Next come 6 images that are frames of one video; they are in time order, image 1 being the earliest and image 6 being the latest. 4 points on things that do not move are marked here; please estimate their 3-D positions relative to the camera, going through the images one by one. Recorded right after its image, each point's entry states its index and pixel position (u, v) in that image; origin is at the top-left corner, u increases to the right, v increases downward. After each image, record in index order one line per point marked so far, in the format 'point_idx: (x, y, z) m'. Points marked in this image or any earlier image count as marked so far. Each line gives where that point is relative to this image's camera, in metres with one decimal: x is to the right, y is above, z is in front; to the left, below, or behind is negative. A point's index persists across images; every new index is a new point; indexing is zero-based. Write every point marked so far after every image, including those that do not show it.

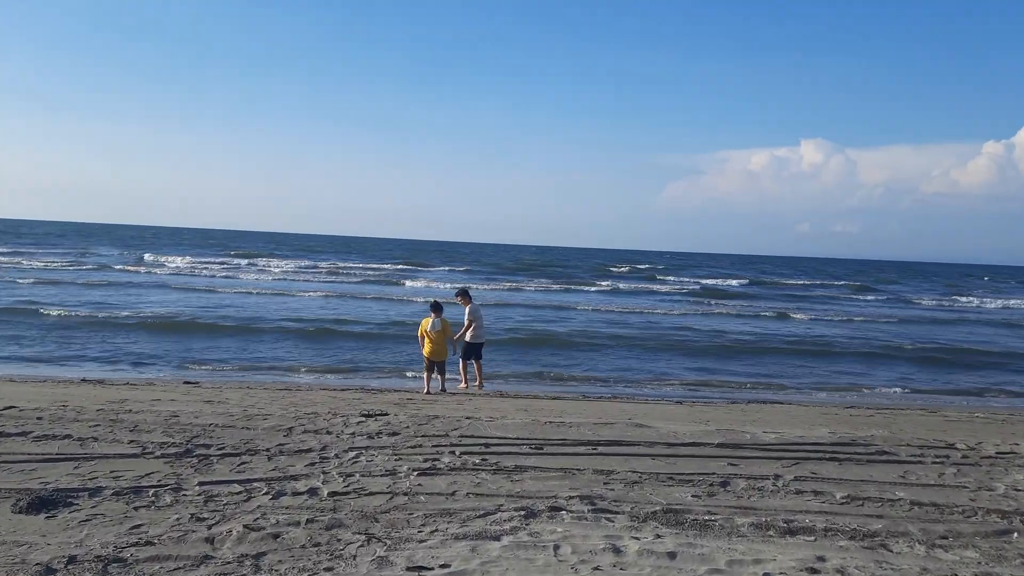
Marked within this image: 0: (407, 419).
0: (-0.8, -1.0, +6.4) m
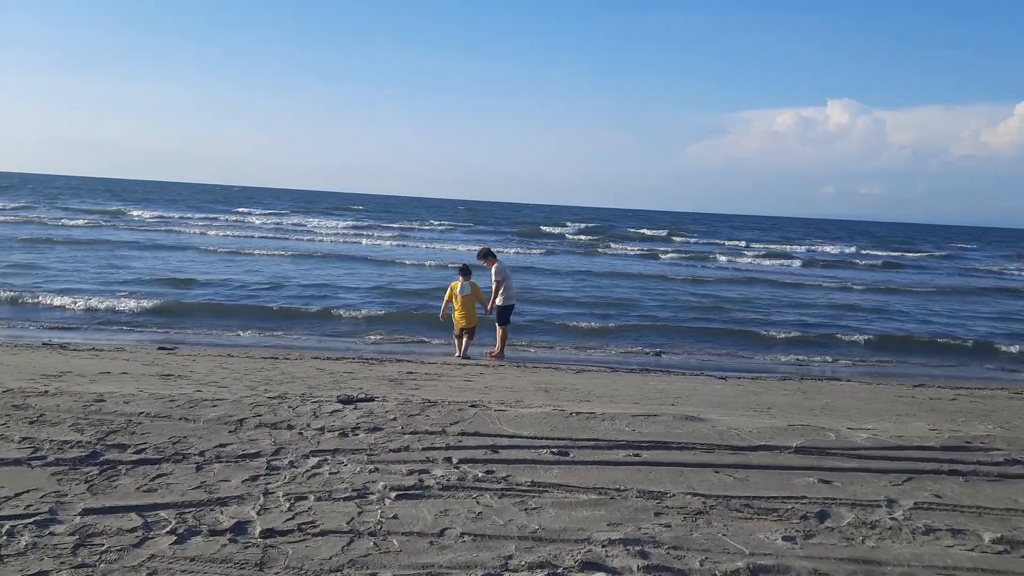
0: (-0.7, -0.7, +5.0) m
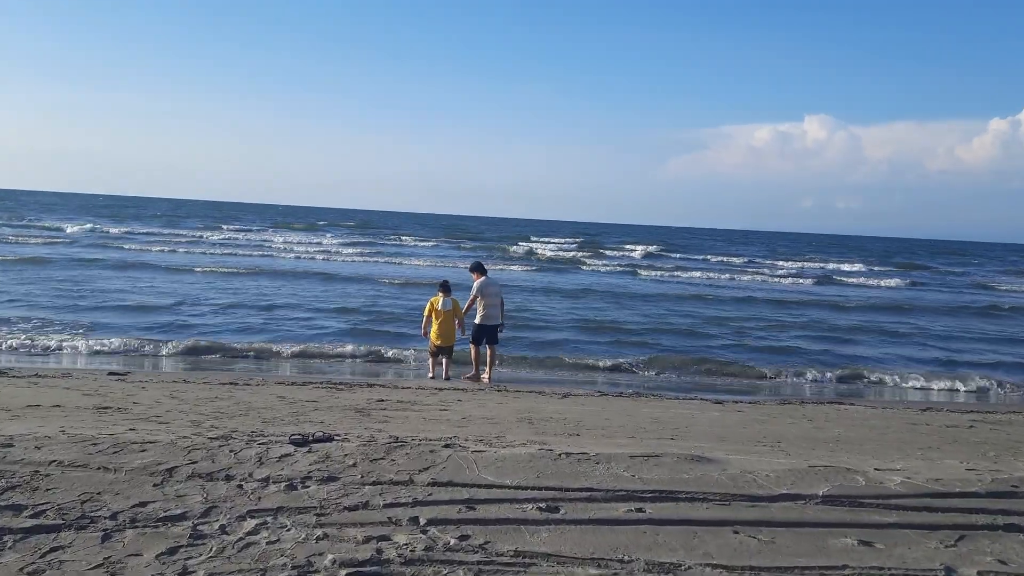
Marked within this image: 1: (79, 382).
0: (-0.8, -0.8, +4.3) m
1: (-3.9, -0.8, +7.8) m
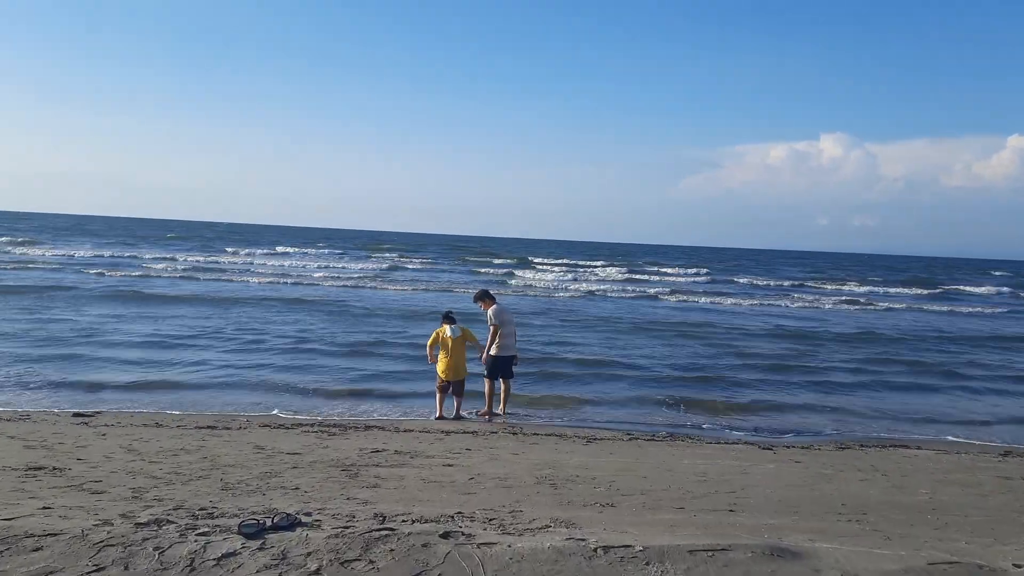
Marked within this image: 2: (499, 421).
0: (-0.7, -1.0, +3.3) m
1: (-3.7, -1.1, +6.7) m
2: (-0.1, -1.2, +7.8) m
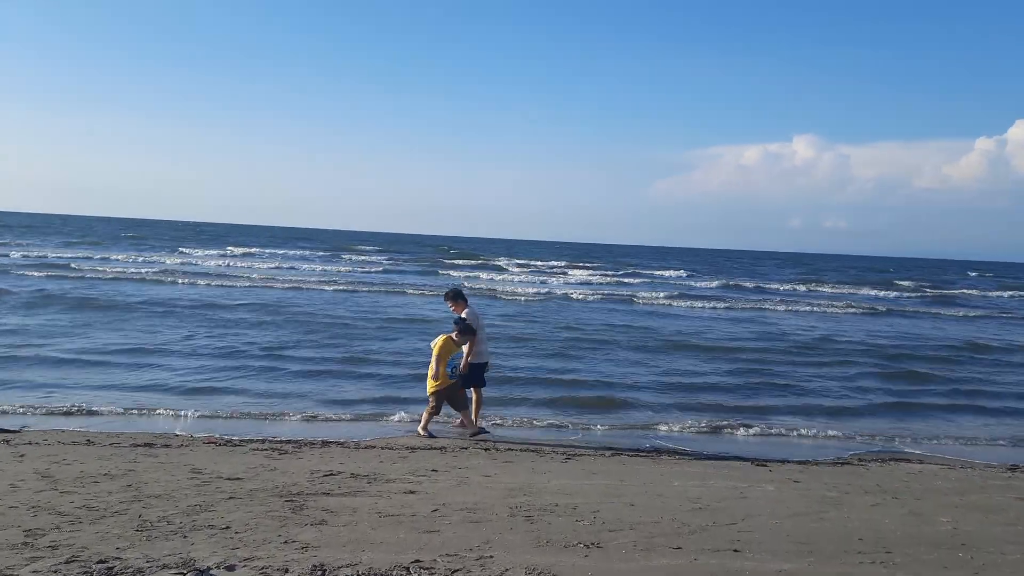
0: (-0.8, -1.0, +2.6) m
1: (-4.0, -1.1, +6.0) m
2: (-0.3, -1.2, +7.1) m
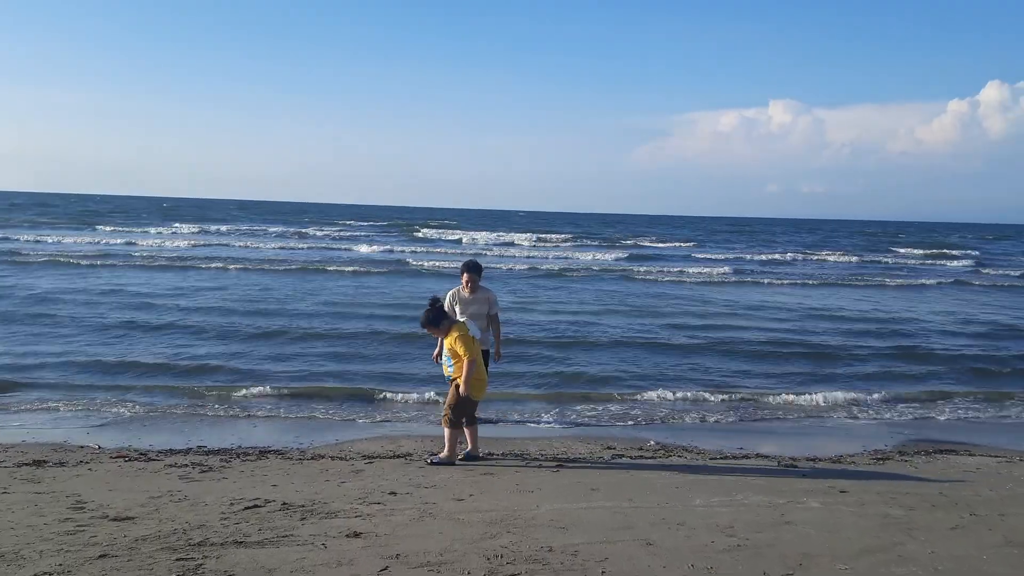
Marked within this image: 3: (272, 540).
0: (-0.8, -0.9, +1.3) m
1: (-4.1, -1.0, +4.6) m
2: (-0.5, -1.0, +5.9) m
3: (-1.0, -1.0, +3.6) m
